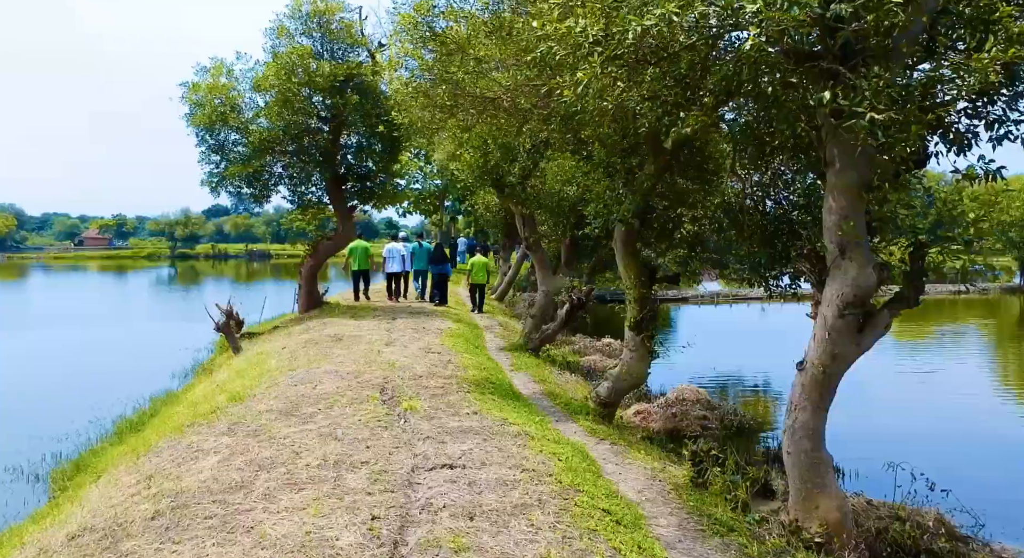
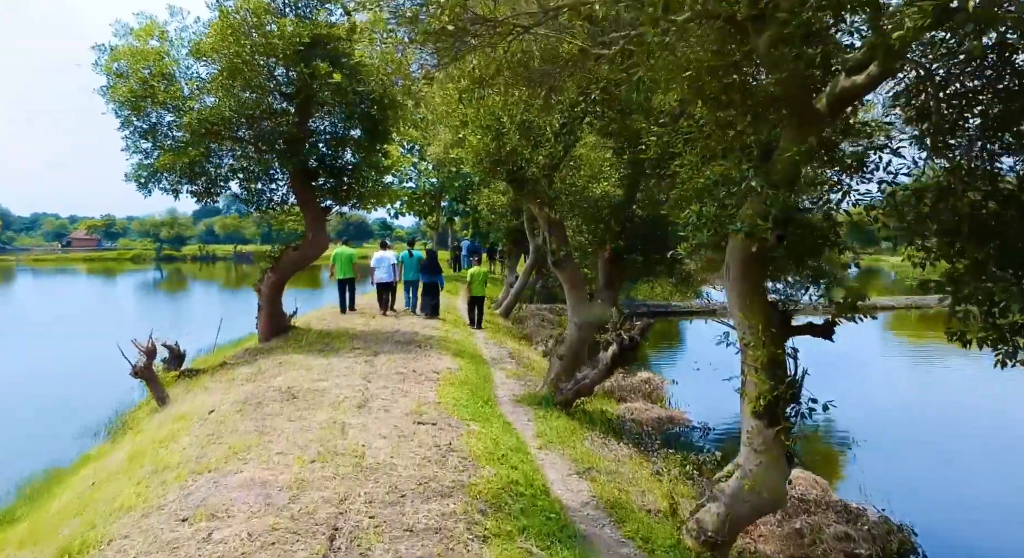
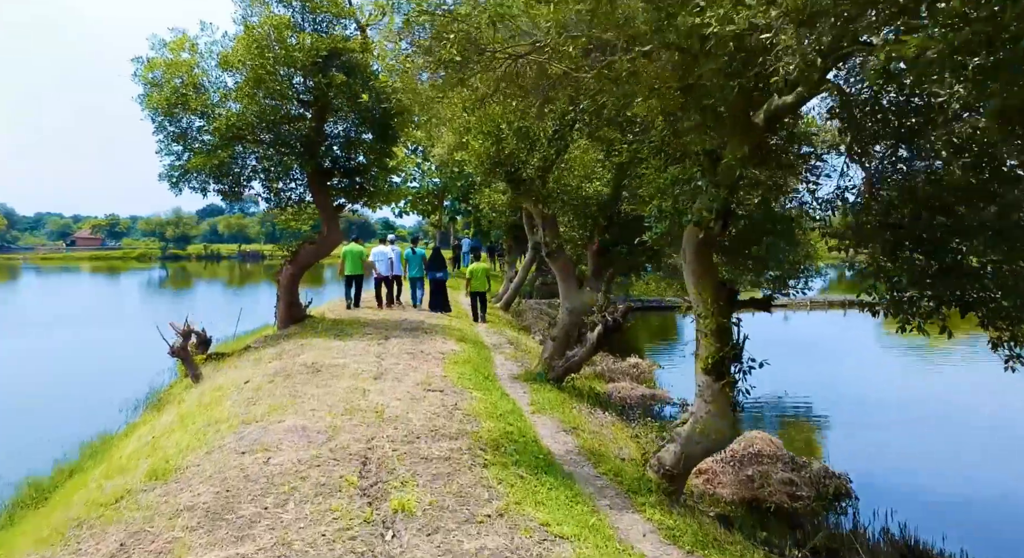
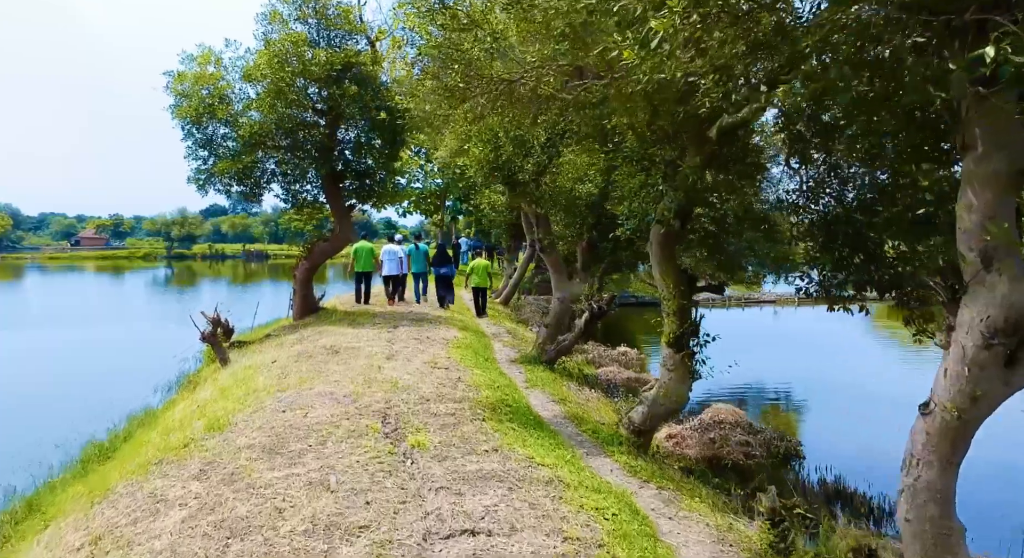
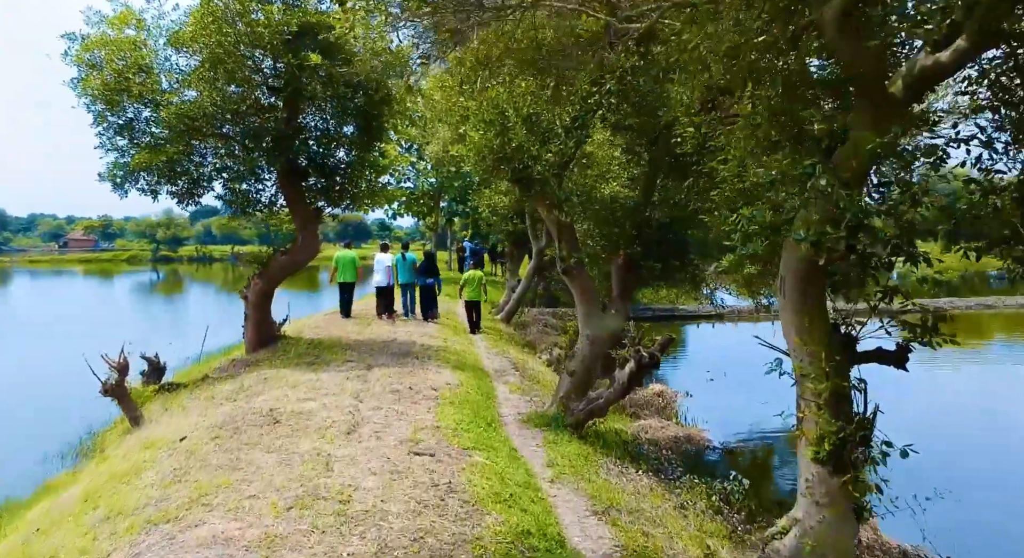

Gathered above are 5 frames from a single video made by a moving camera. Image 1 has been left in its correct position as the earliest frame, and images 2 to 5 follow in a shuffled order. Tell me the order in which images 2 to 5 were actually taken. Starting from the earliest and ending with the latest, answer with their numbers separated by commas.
4, 3, 2, 5
